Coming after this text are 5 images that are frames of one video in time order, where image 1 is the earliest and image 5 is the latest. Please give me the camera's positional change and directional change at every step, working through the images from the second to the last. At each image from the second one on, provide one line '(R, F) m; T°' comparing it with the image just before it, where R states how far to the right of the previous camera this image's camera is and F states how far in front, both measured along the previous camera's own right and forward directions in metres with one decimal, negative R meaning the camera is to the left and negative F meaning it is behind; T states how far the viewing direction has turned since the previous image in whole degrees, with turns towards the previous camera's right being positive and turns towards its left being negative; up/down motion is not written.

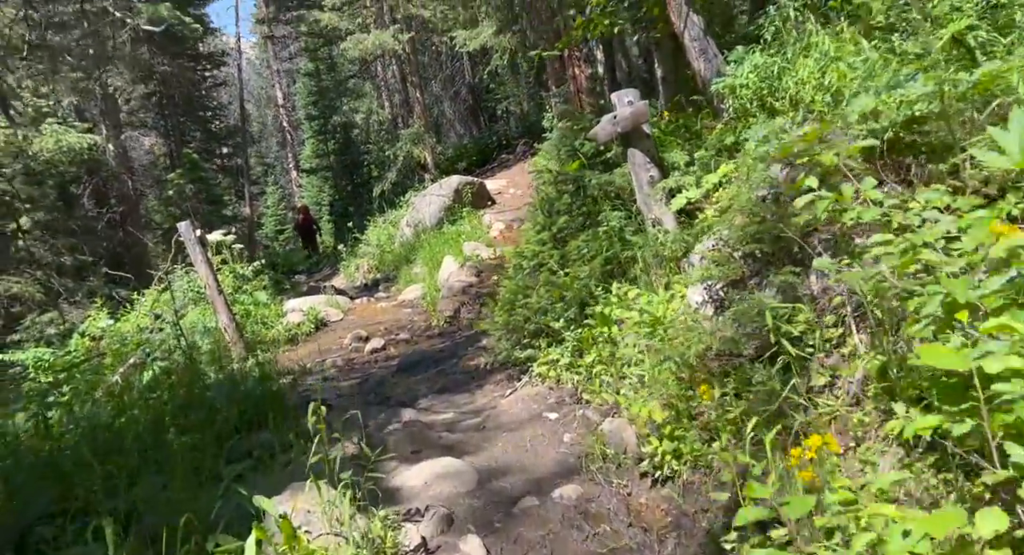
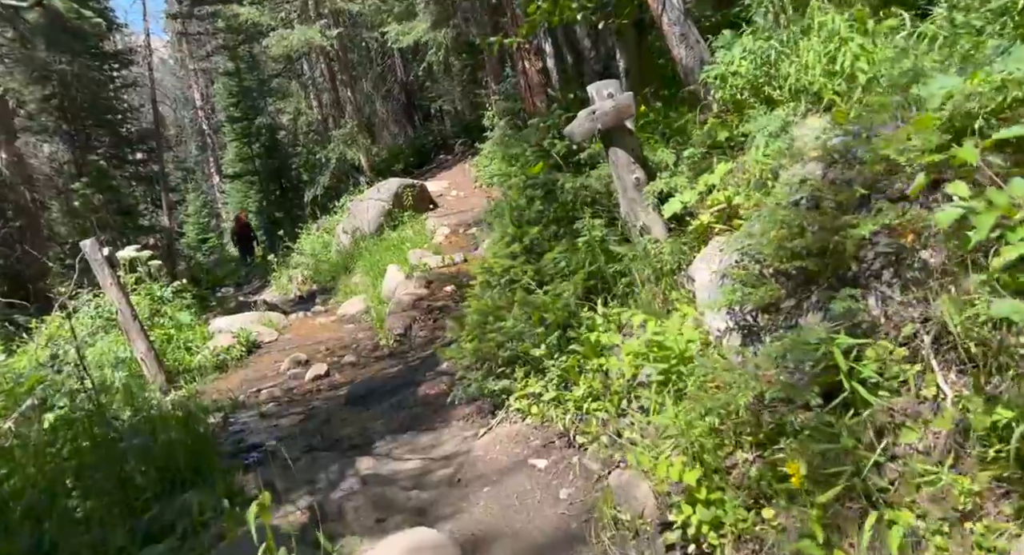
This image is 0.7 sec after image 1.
(-0.2, +0.7) m; +5°
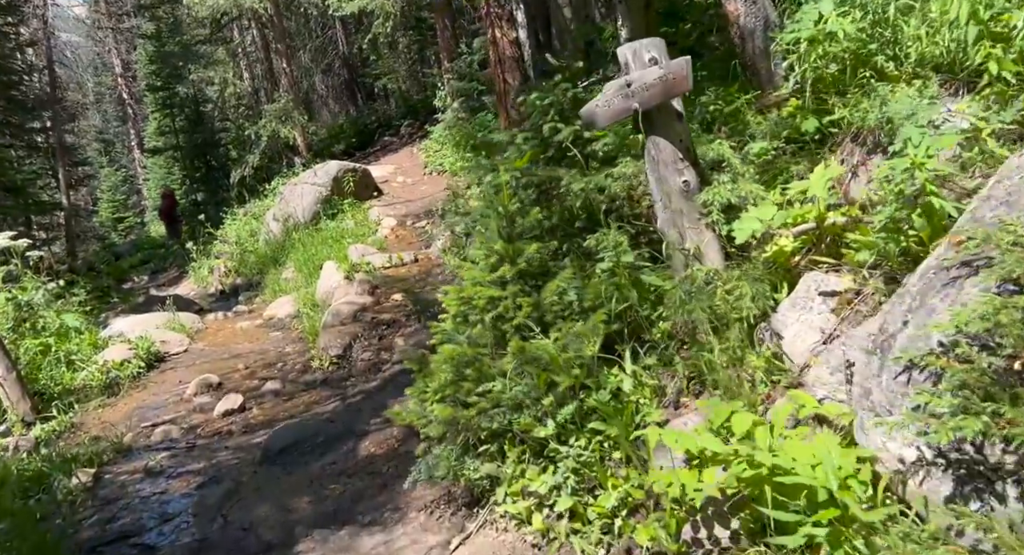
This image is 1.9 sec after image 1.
(-0.2, +1.5) m; +4°
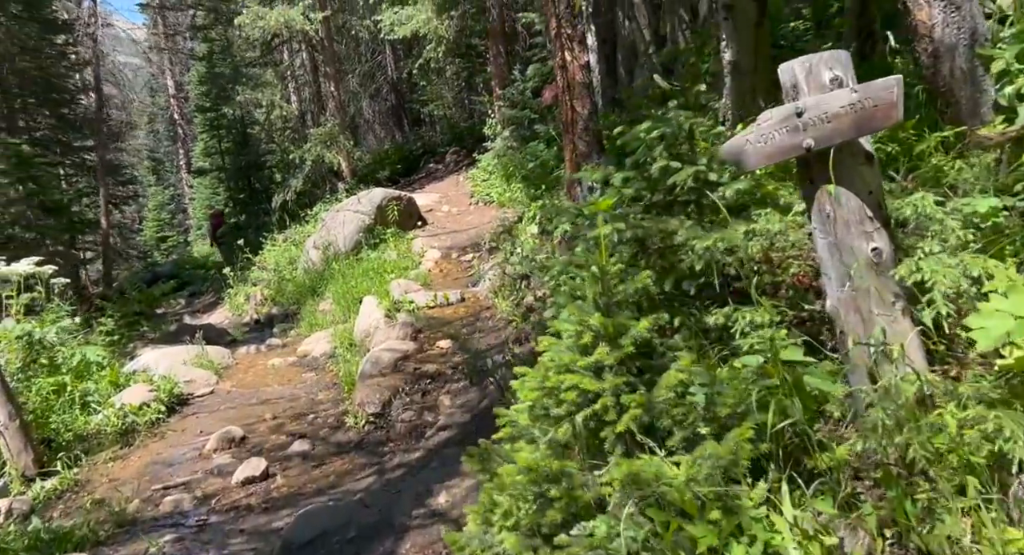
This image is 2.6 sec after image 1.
(-0.2, +0.9) m; -3°
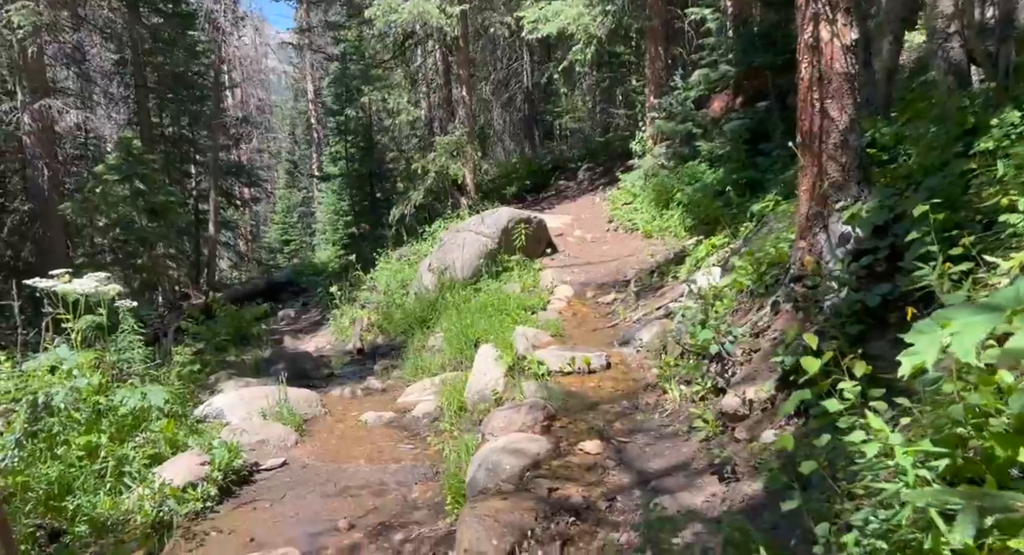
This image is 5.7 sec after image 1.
(-0.5, +2.4) m; -8°
